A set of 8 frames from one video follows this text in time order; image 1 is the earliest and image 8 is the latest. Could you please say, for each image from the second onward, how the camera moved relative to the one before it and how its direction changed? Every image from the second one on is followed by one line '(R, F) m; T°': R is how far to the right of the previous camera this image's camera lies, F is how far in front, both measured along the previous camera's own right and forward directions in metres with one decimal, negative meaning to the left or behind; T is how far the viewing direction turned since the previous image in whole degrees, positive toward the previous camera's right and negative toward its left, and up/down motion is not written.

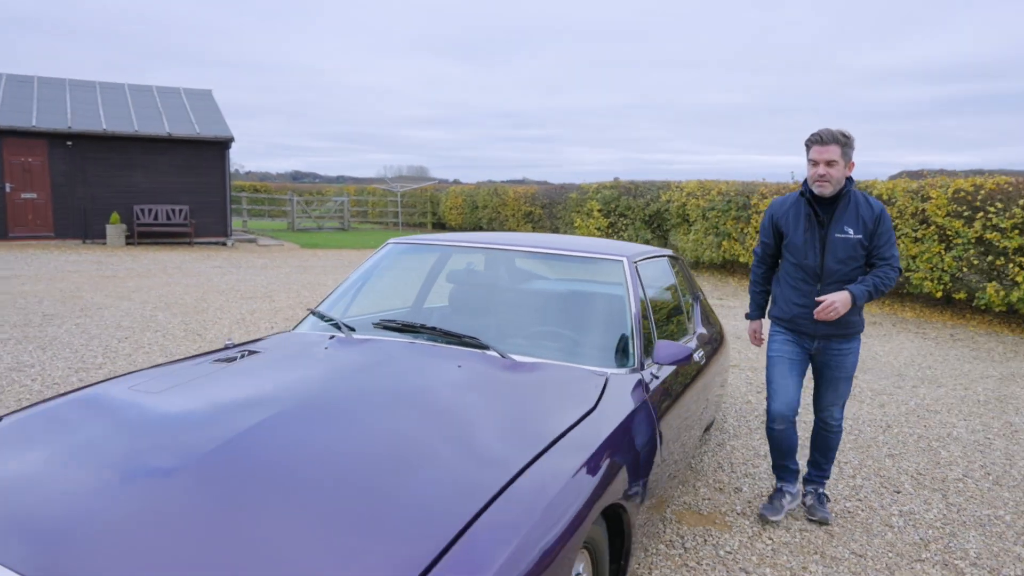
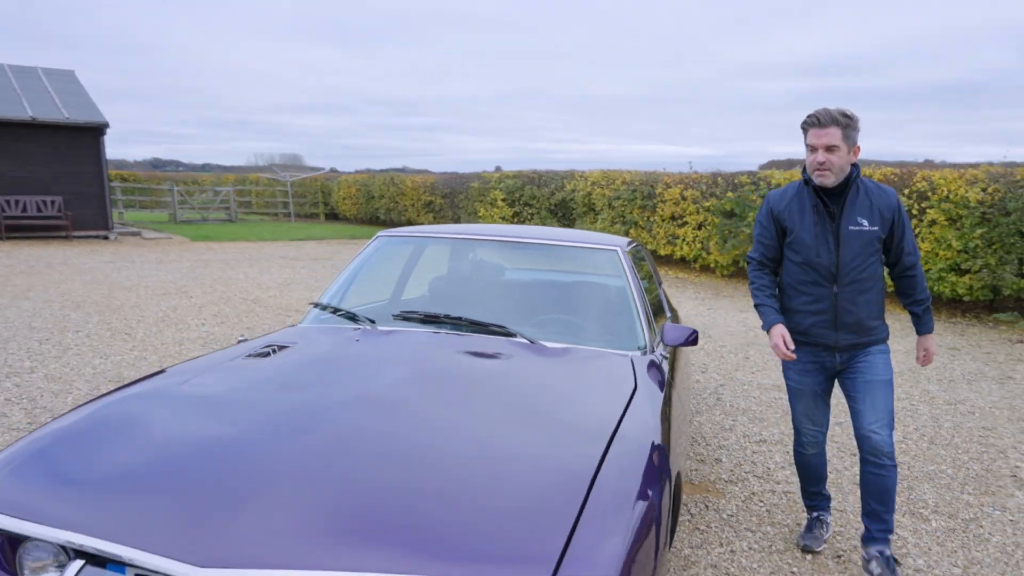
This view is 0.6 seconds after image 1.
(-0.6, -0.2) m; +8°
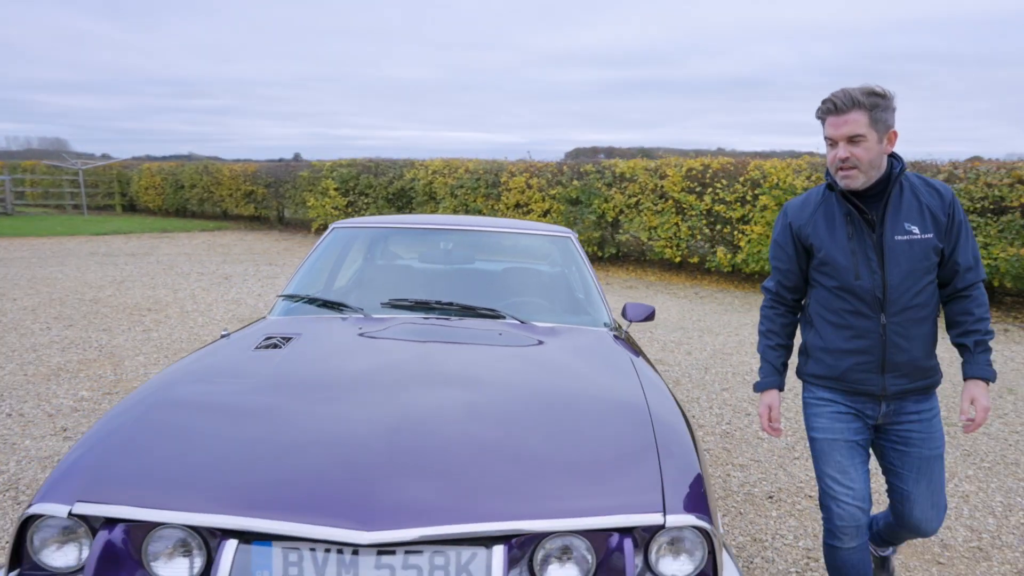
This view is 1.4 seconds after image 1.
(-0.7, -0.2) m; +13°
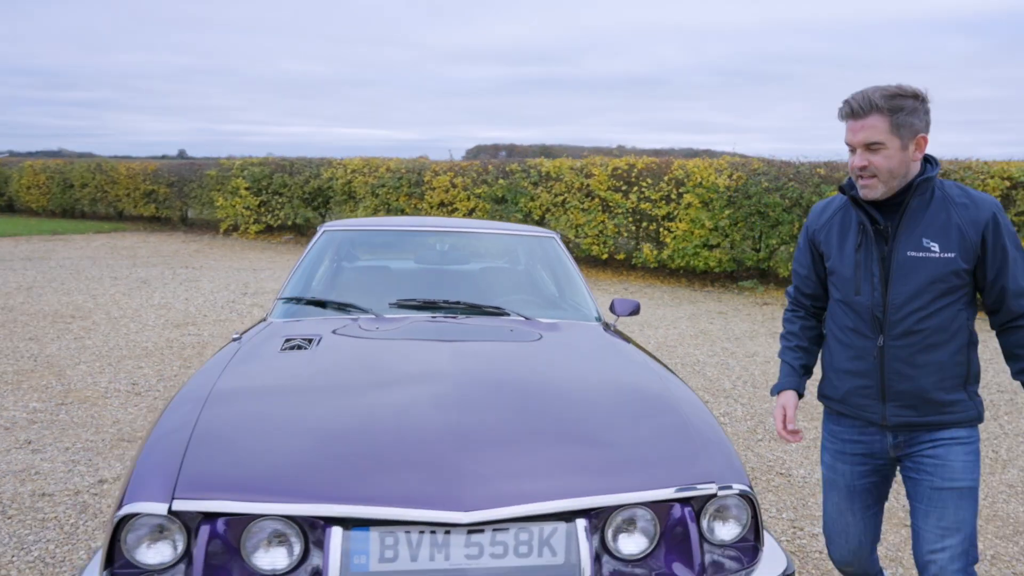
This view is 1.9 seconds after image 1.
(-0.4, -0.2) m; +7°
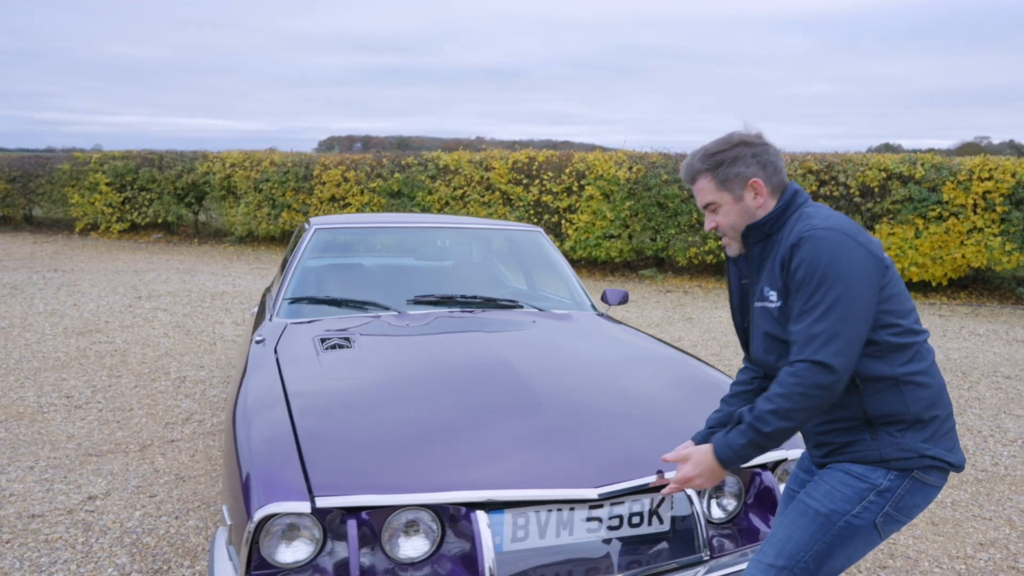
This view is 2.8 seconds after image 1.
(-0.7, -0.1) m; +10°
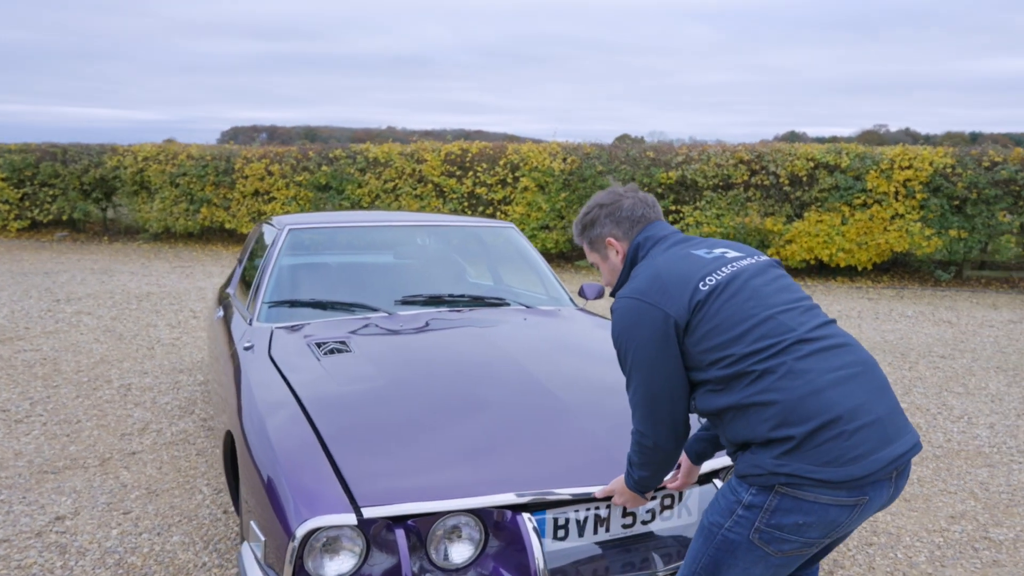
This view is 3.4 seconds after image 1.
(-0.3, 0.0) m; +6°
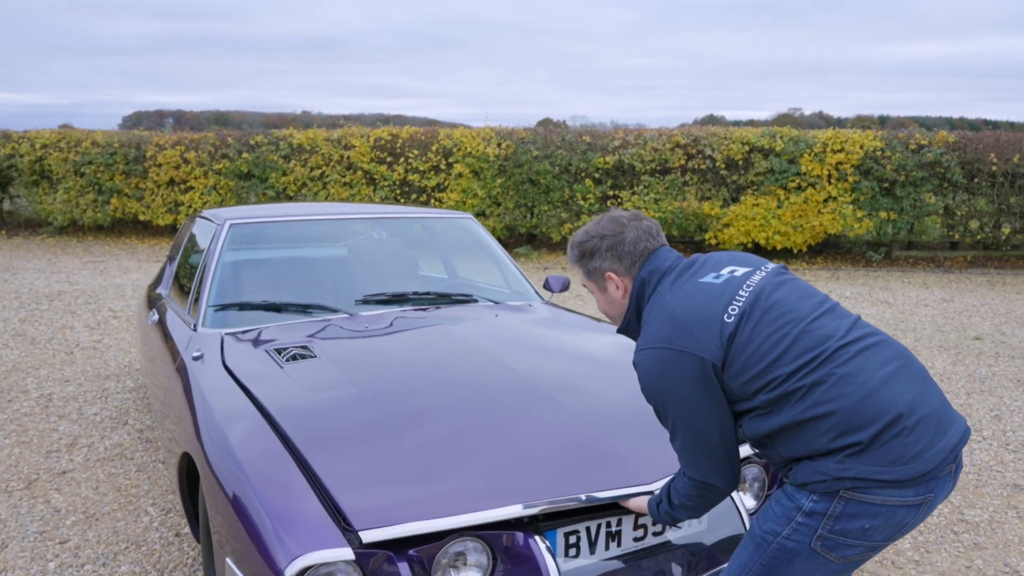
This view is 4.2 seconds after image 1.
(-0.2, +0.2) m; +6°
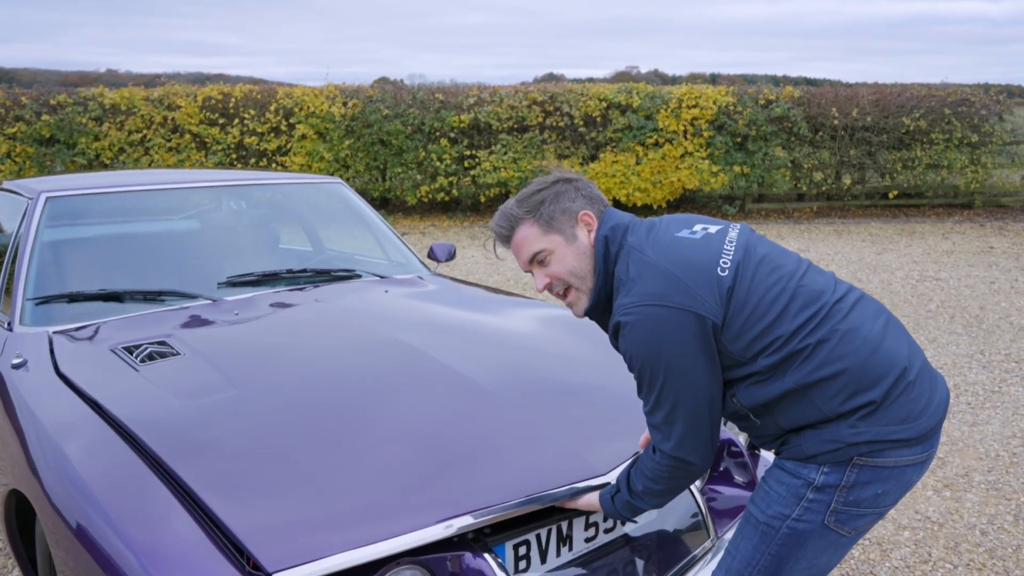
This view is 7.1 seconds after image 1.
(-0.2, +0.4) m; +11°
